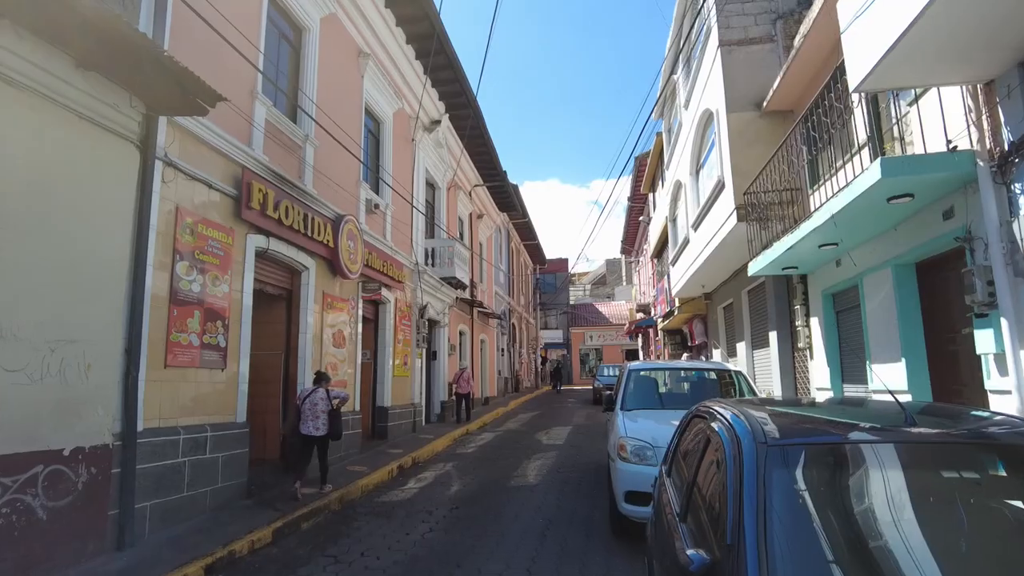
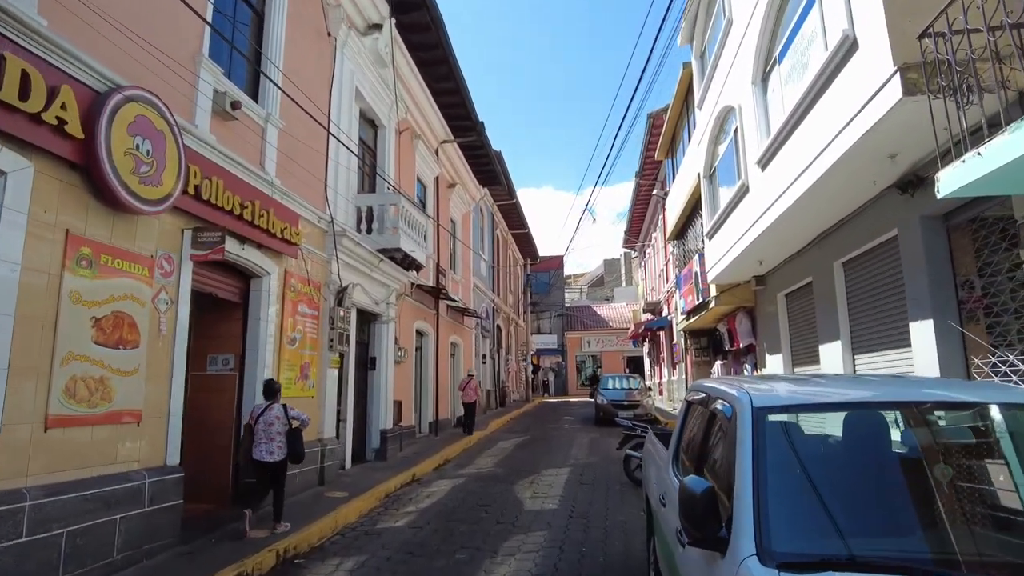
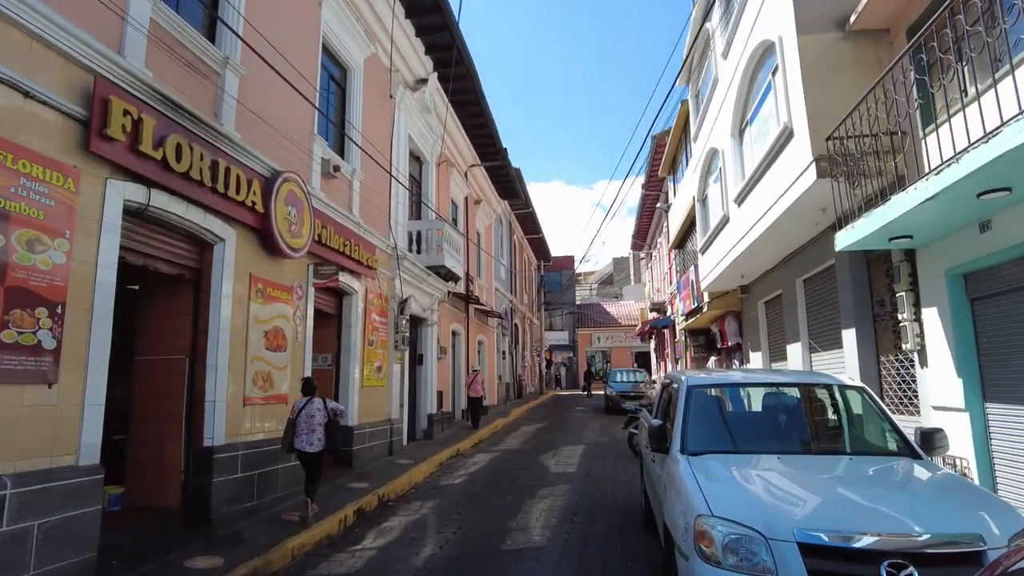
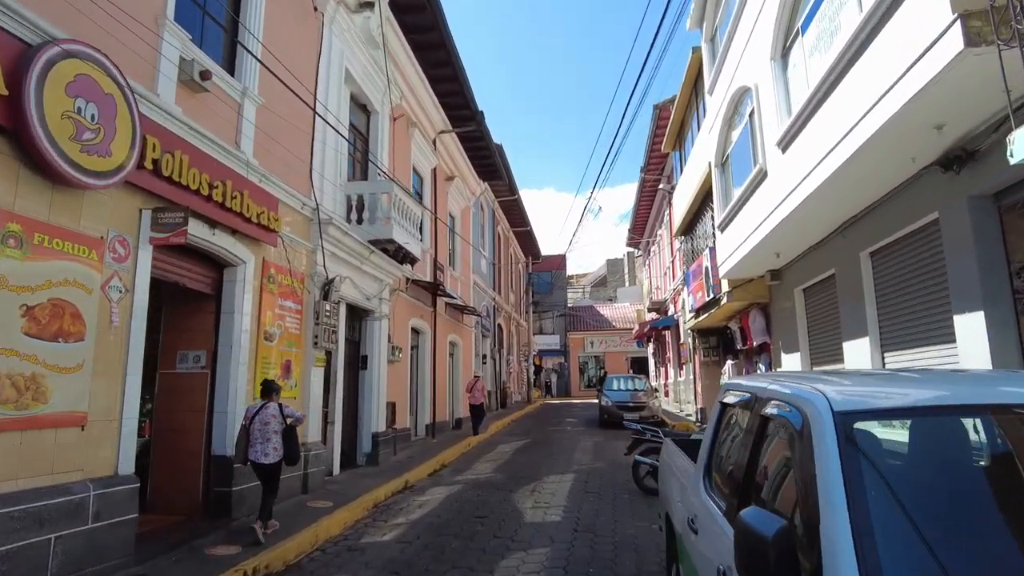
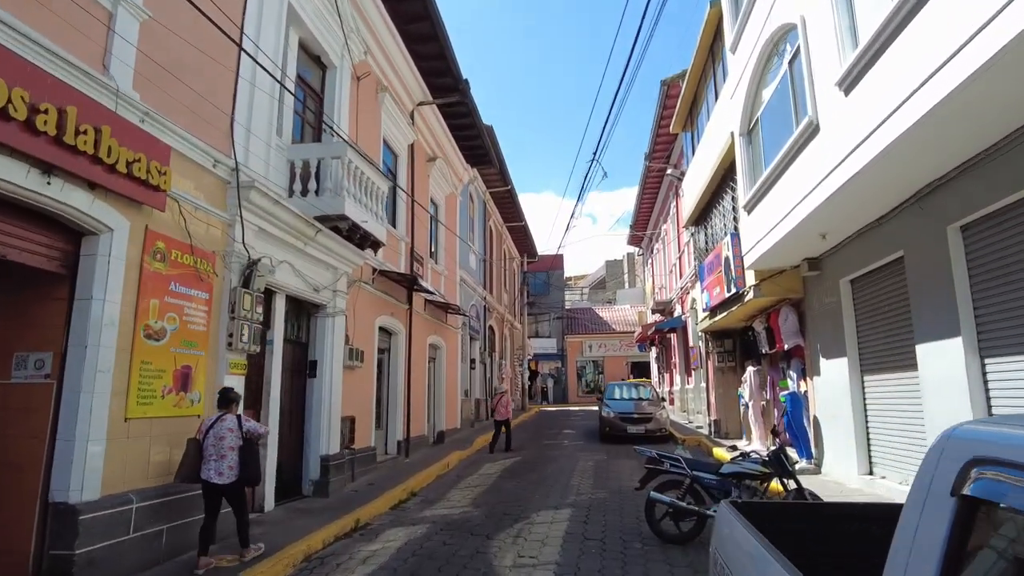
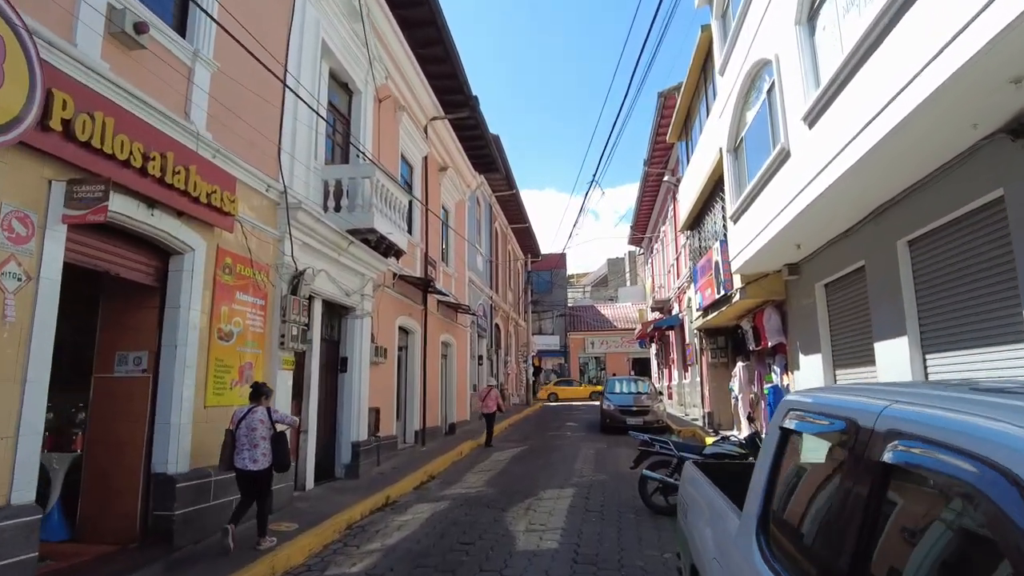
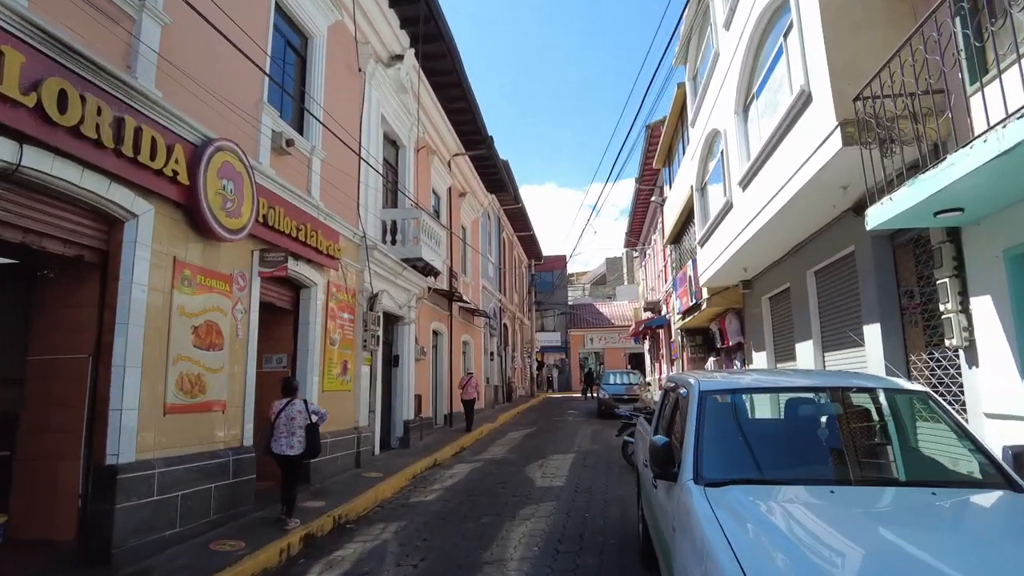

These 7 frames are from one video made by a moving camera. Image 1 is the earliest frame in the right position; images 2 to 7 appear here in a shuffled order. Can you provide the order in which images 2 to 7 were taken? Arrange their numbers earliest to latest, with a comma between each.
3, 7, 2, 4, 6, 5
